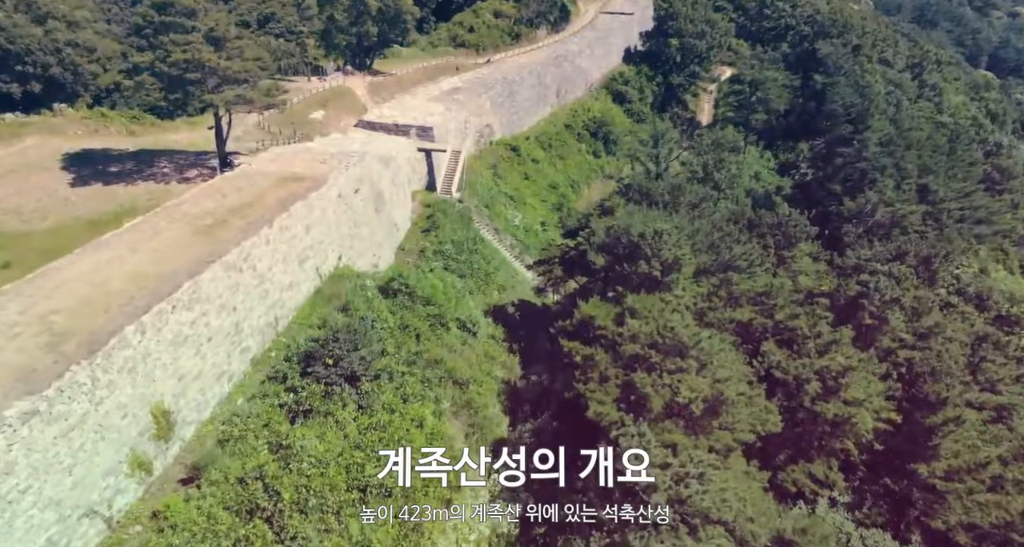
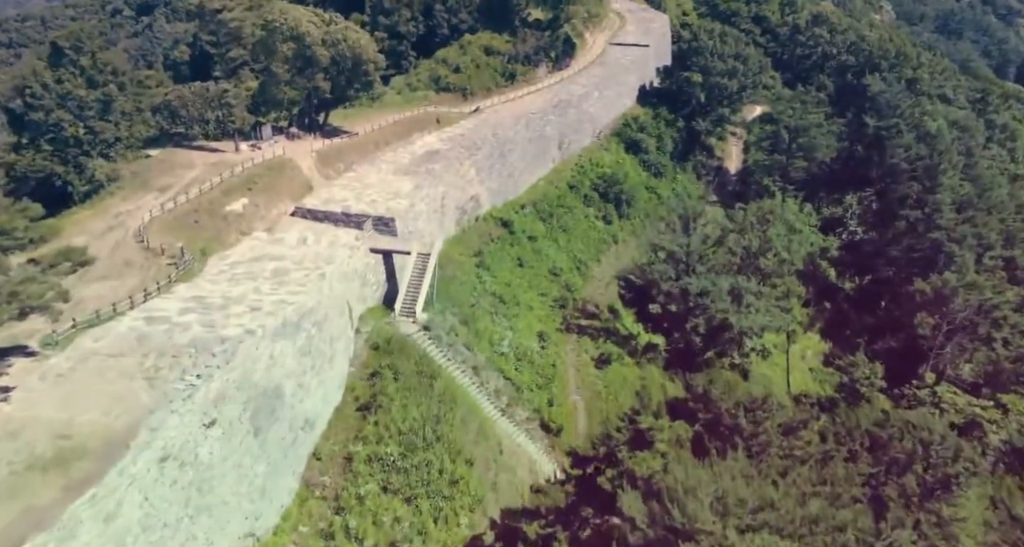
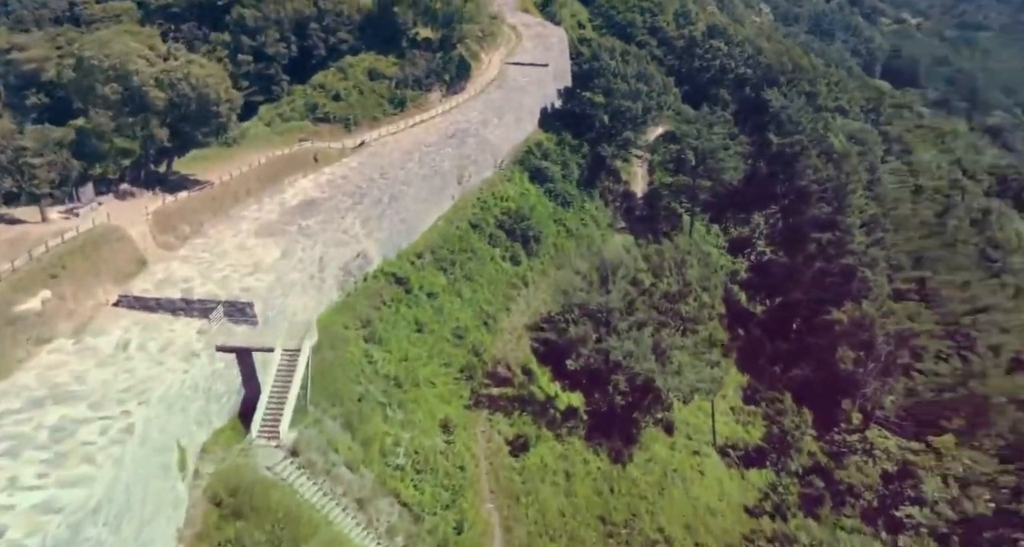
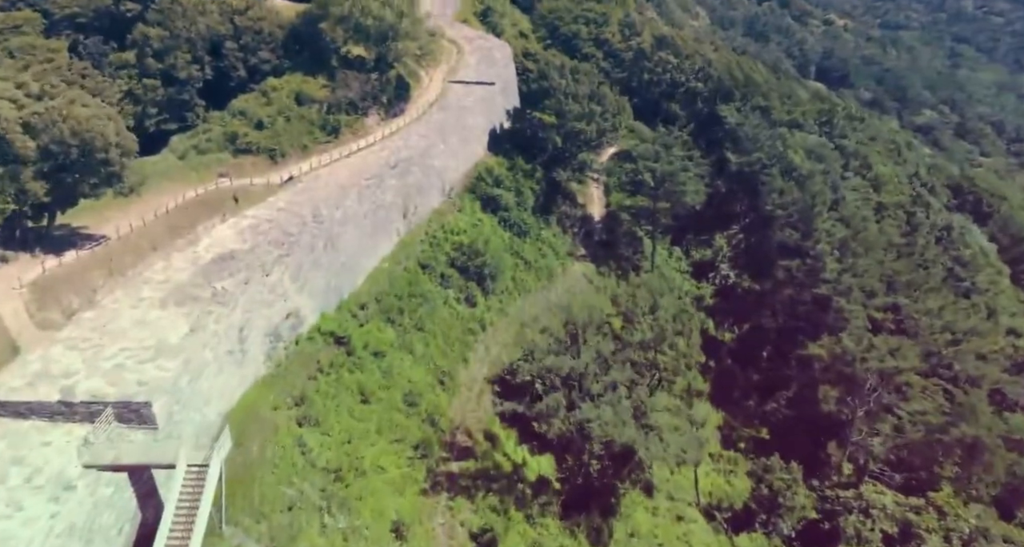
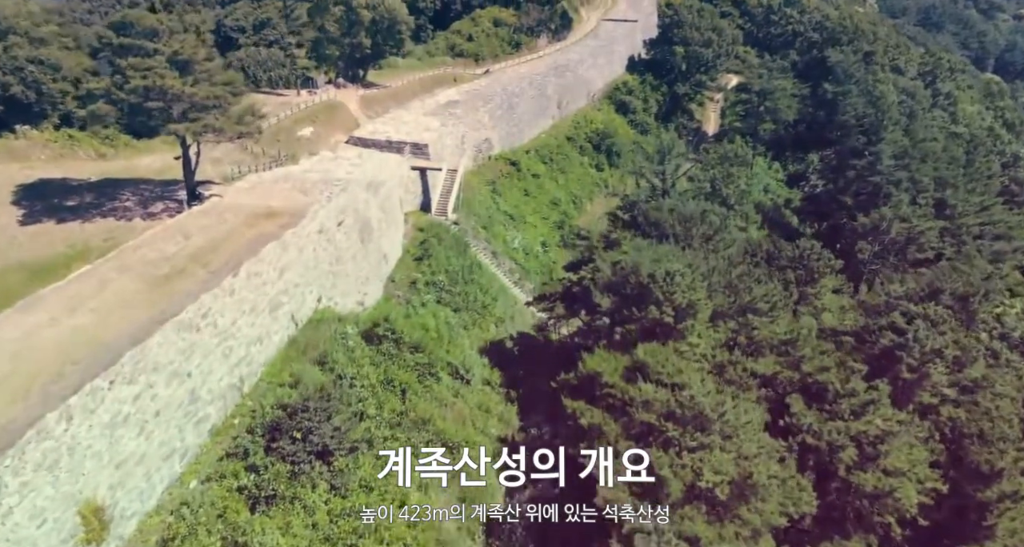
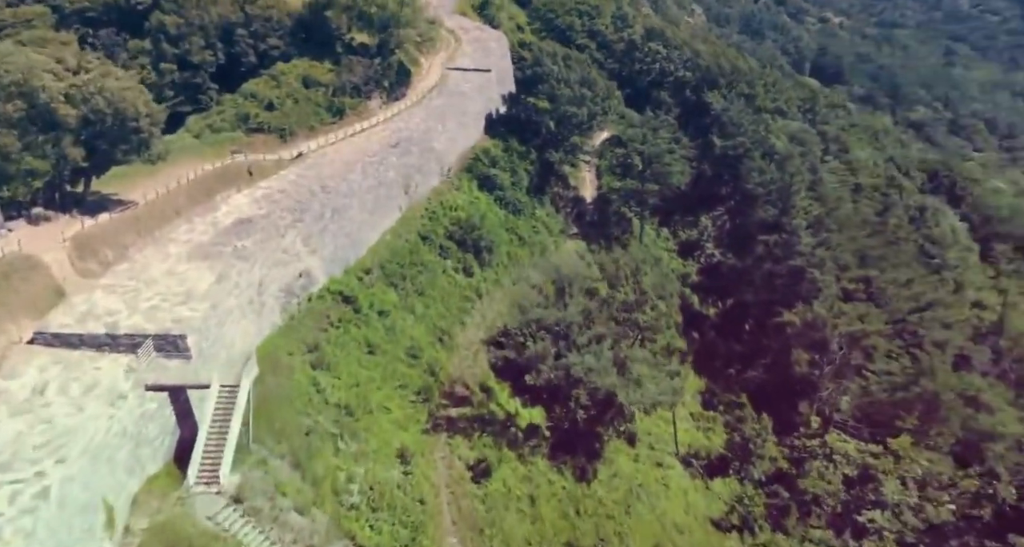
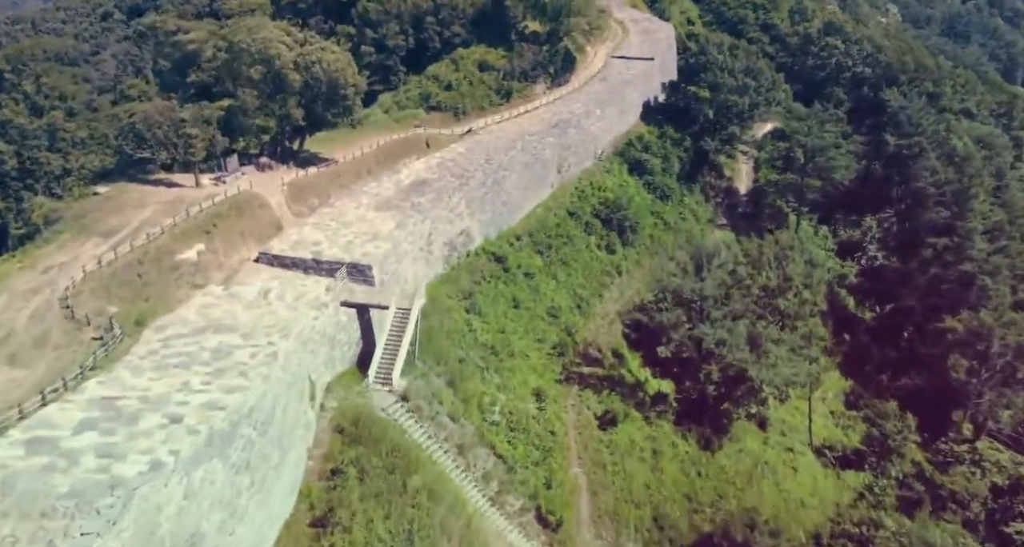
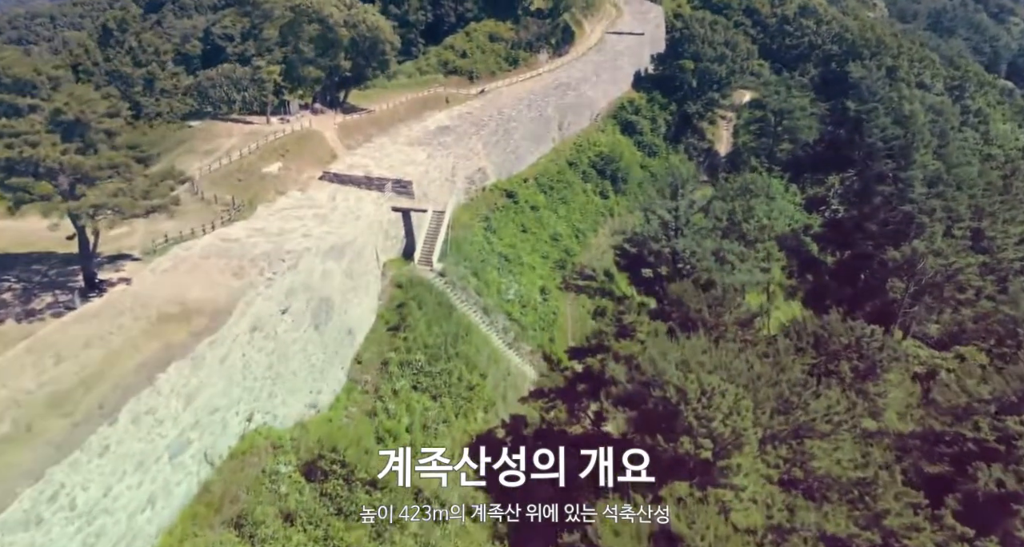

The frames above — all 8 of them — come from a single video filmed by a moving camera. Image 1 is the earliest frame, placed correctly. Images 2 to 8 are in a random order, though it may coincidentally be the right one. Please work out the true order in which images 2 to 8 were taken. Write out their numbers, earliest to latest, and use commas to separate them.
5, 8, 2, 7, 3, 6, 4
